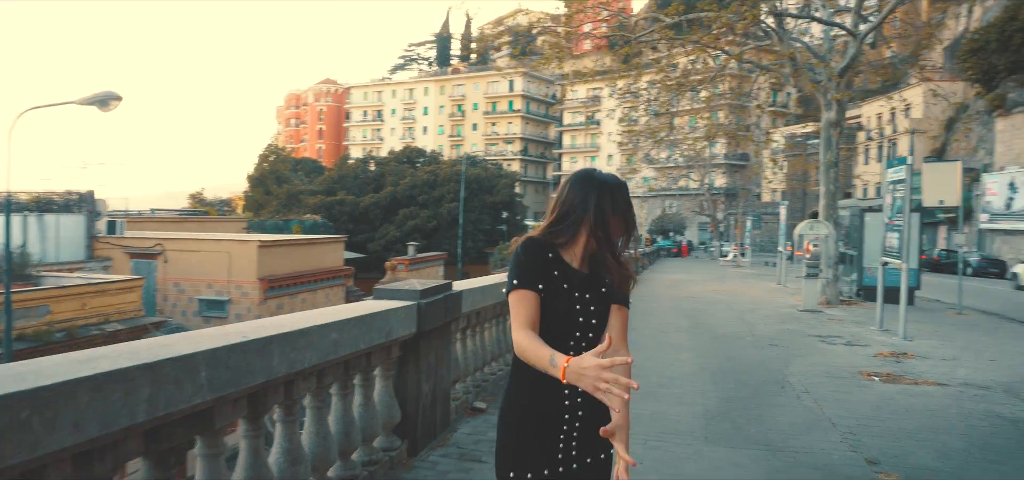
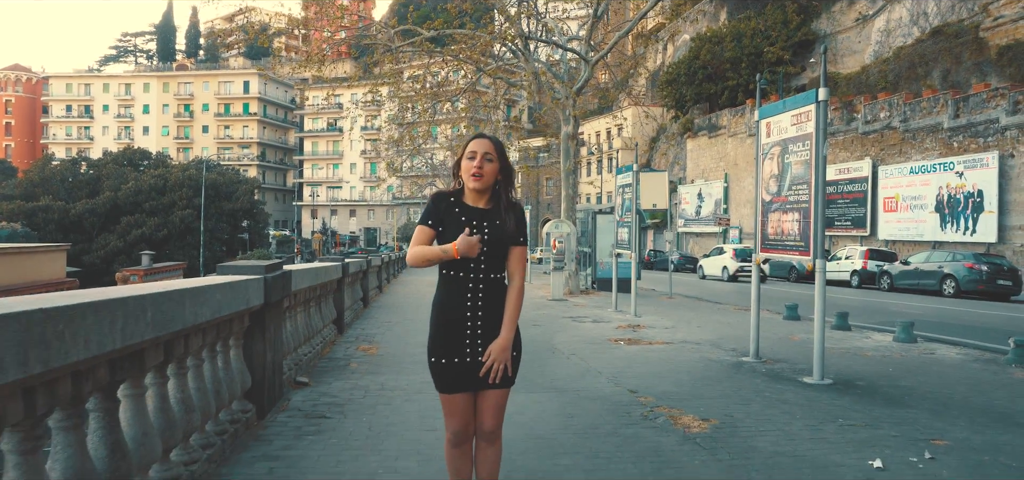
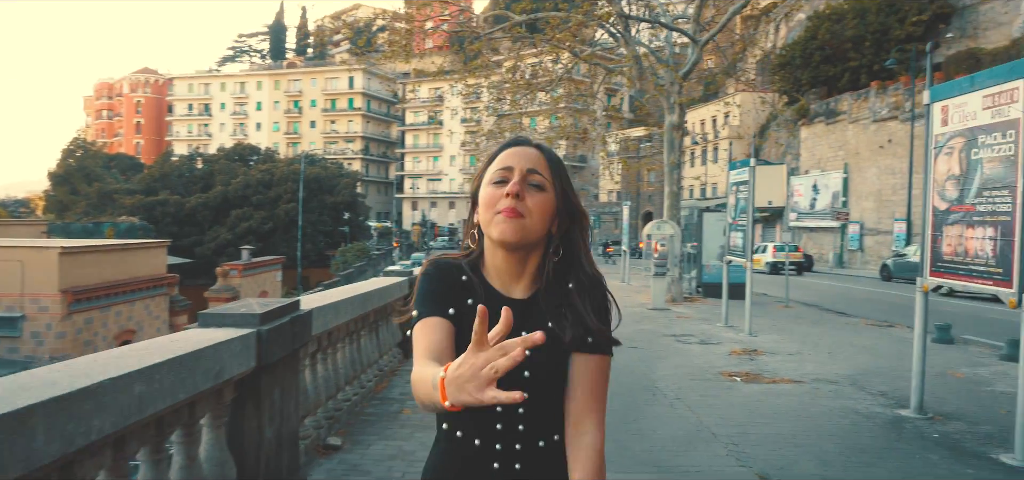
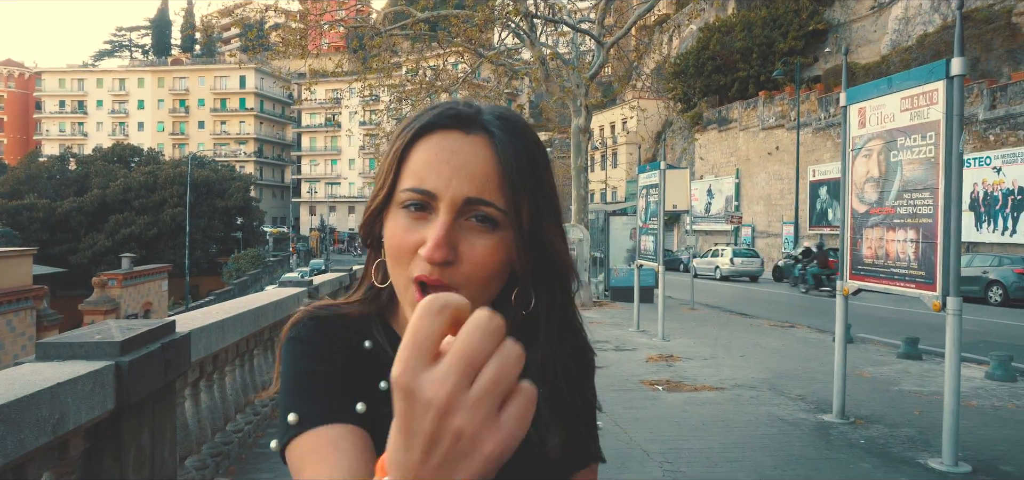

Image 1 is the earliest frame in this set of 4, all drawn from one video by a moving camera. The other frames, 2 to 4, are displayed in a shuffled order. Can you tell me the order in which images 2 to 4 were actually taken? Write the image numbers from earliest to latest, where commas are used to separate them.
3, 4, 2
